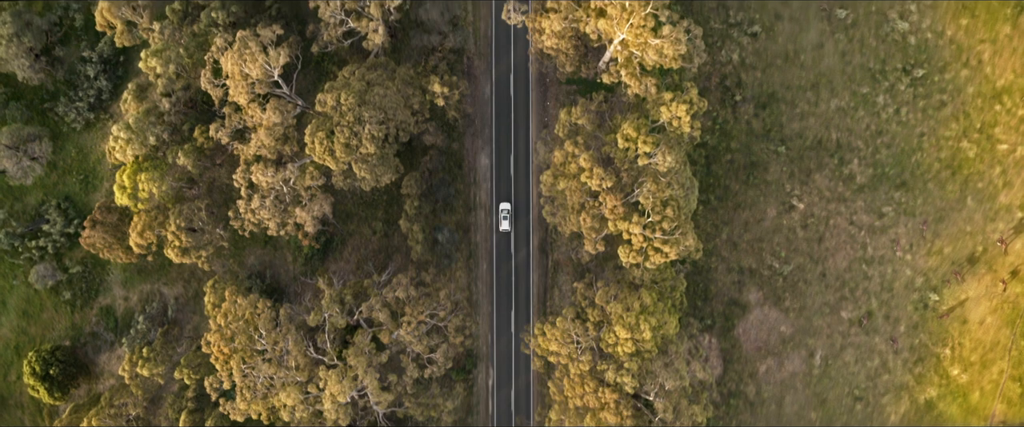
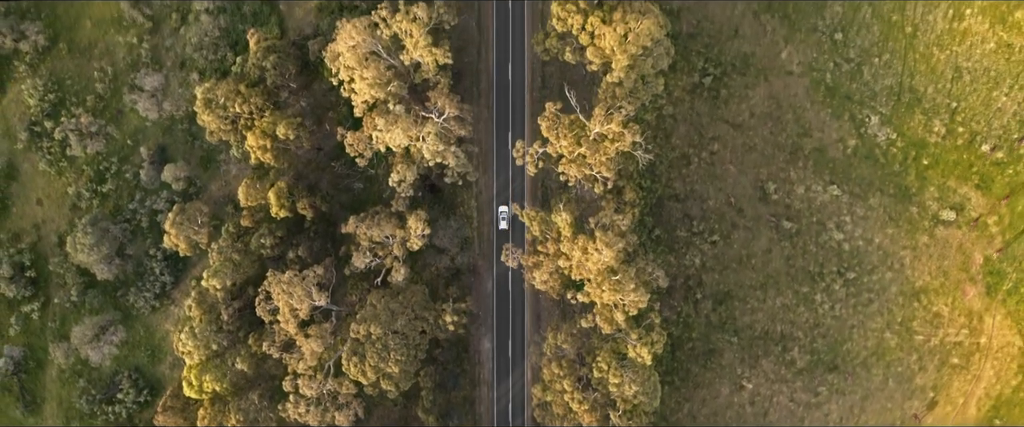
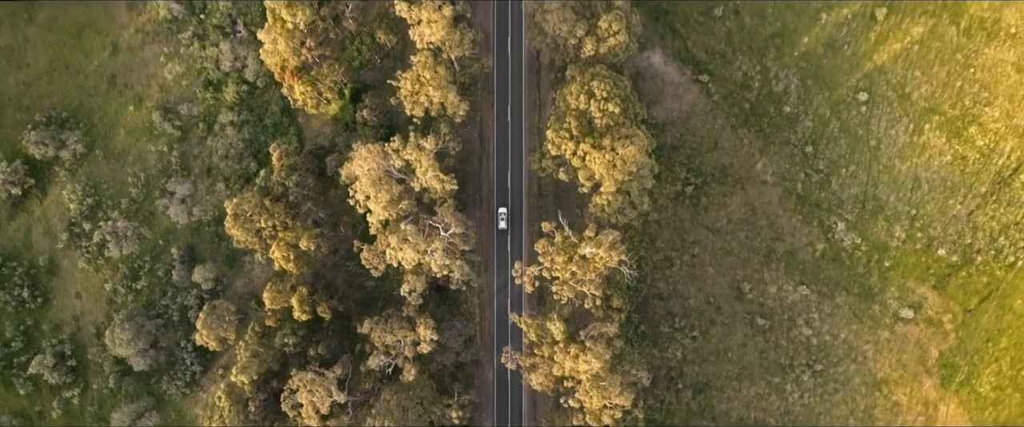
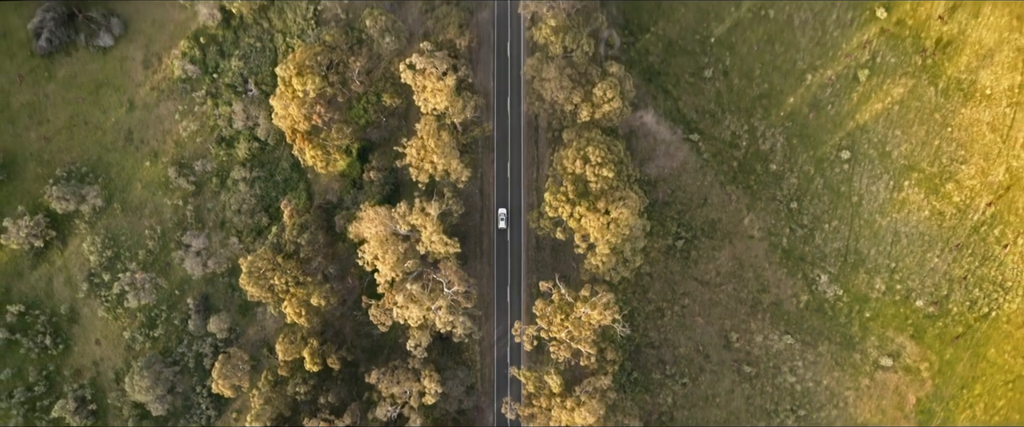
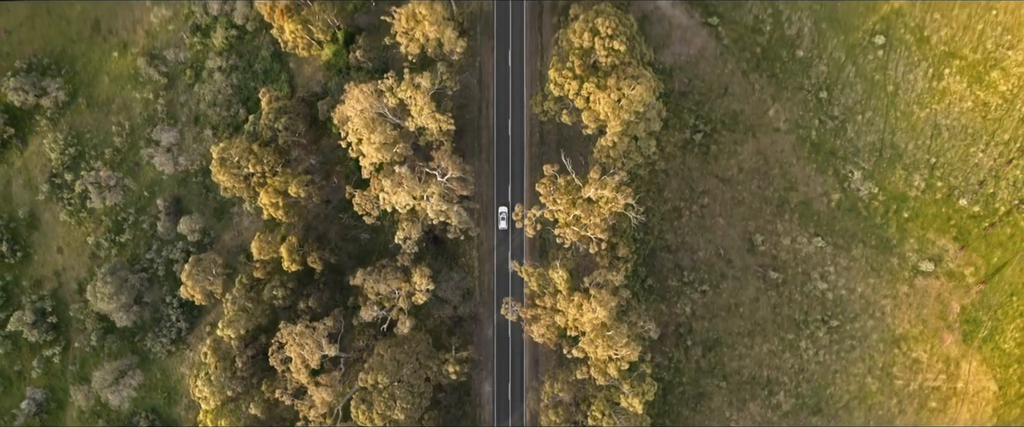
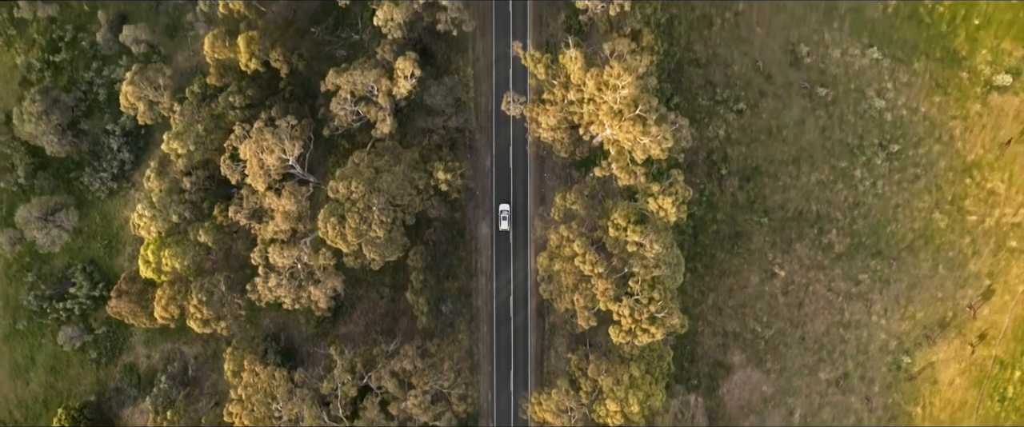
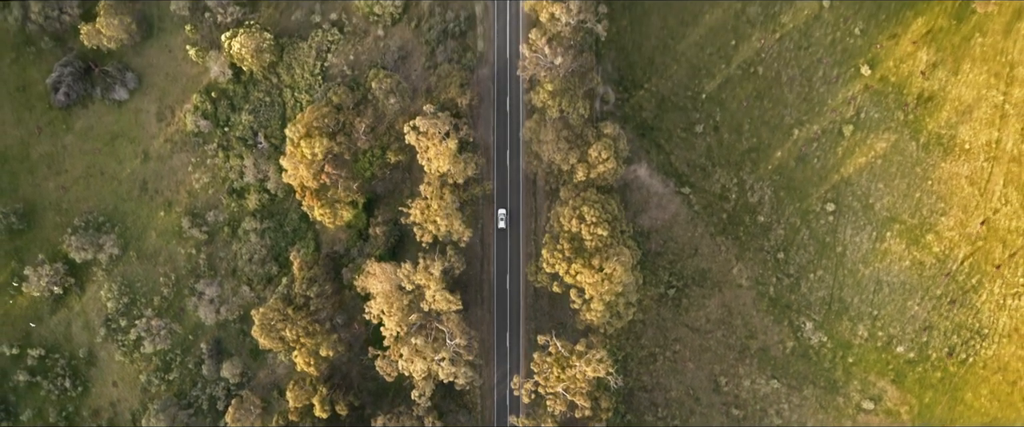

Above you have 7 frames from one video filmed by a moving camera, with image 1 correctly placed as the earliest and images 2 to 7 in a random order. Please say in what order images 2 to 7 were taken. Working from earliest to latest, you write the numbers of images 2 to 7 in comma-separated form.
6, 2, 5, 3, 4, 7
